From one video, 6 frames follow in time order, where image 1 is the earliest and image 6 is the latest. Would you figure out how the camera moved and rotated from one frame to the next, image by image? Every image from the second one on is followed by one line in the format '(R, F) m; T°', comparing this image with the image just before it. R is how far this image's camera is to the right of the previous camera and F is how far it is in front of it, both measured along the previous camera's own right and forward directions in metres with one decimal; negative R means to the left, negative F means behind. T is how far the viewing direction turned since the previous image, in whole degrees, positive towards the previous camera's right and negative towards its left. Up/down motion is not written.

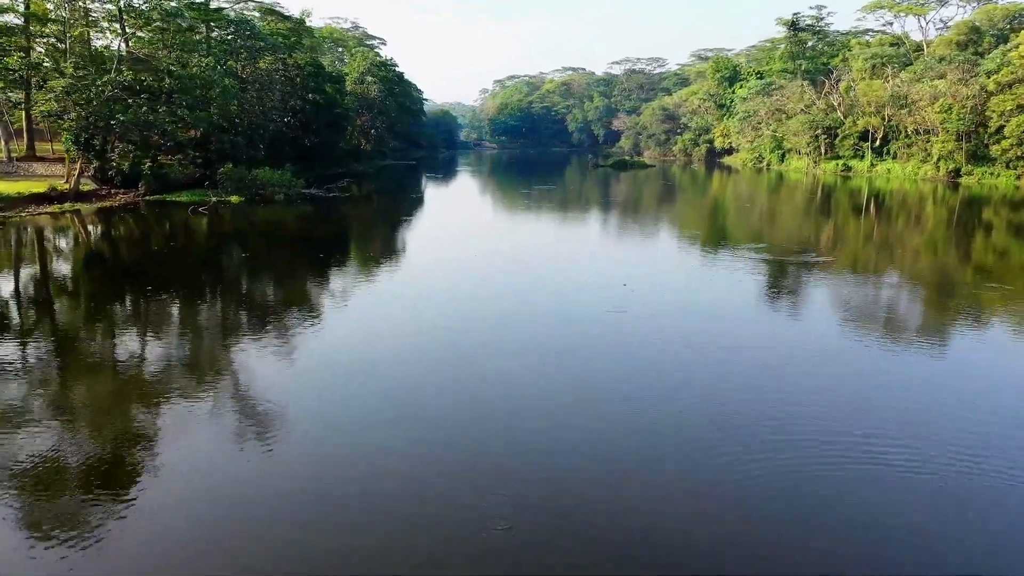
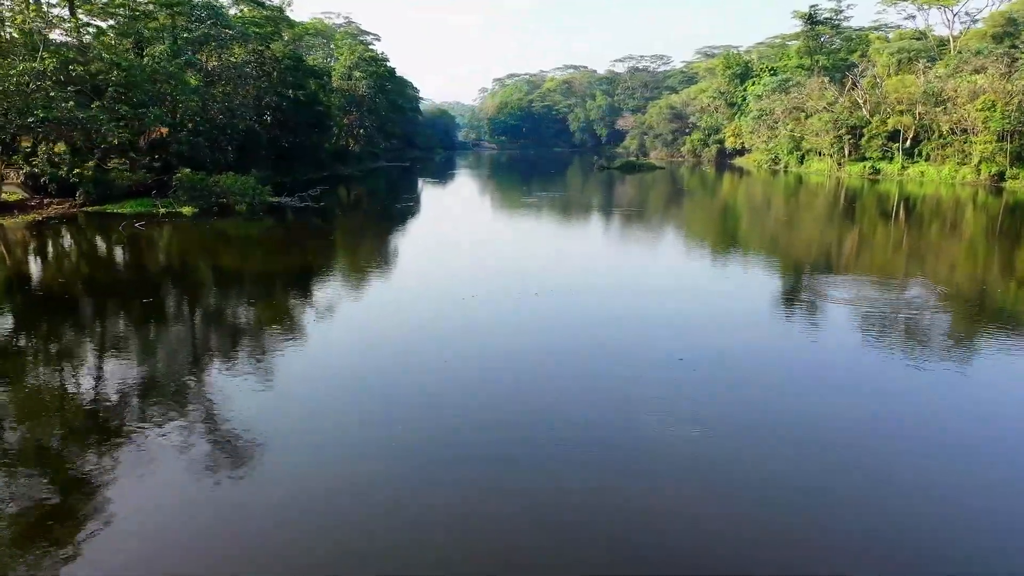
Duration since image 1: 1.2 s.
(0.0, +1.6) m; 0°
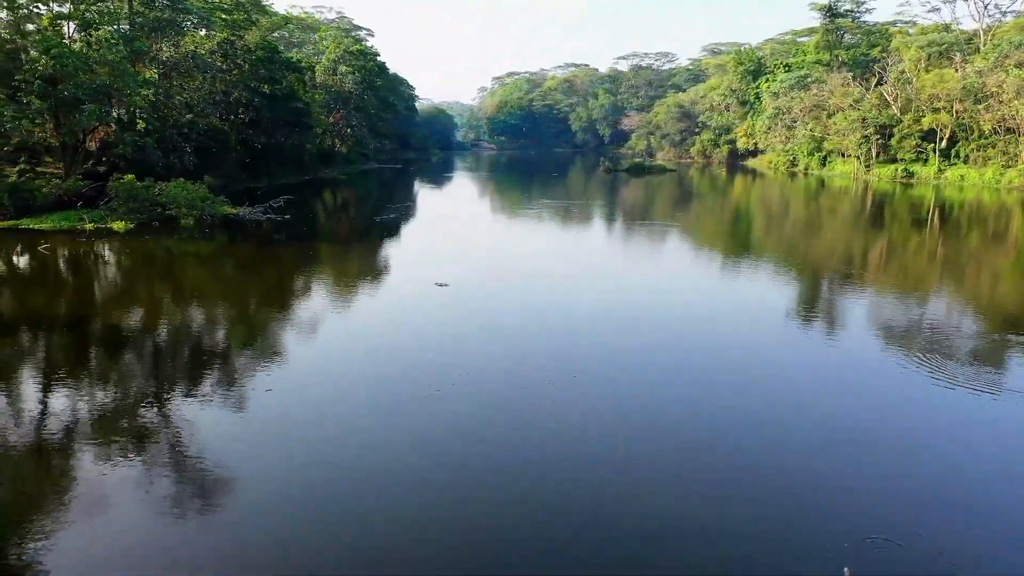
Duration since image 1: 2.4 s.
(0.0, +1.6) m; 0°
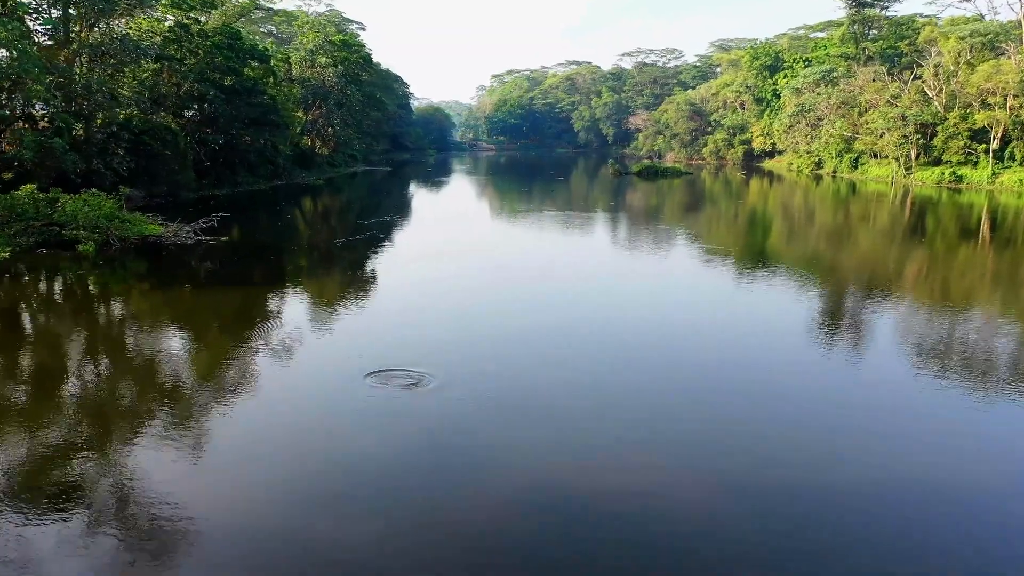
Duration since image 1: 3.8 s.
(0.0, +1.9) m; 0°
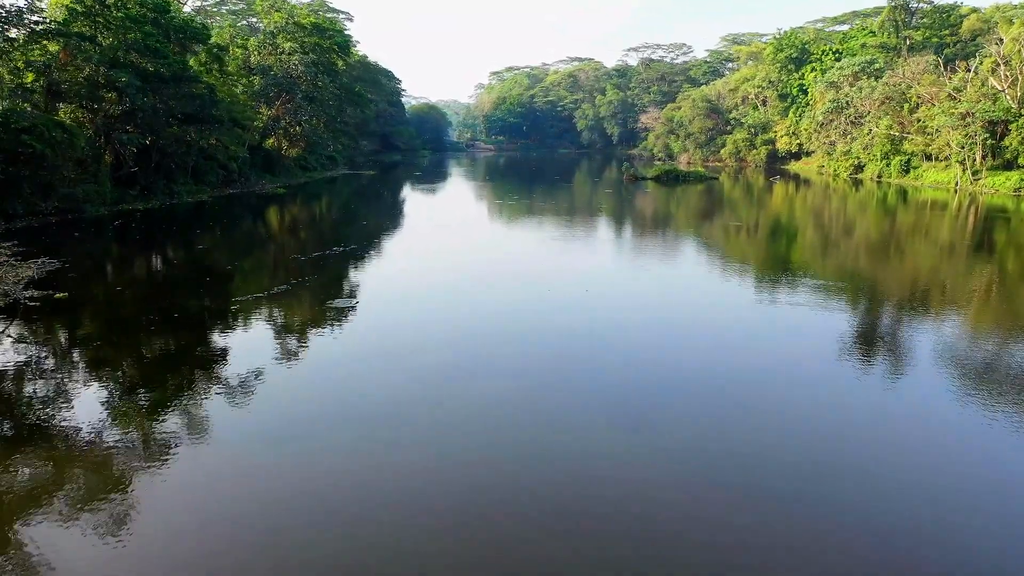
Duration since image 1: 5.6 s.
(0.0, +2.5) m; 0°
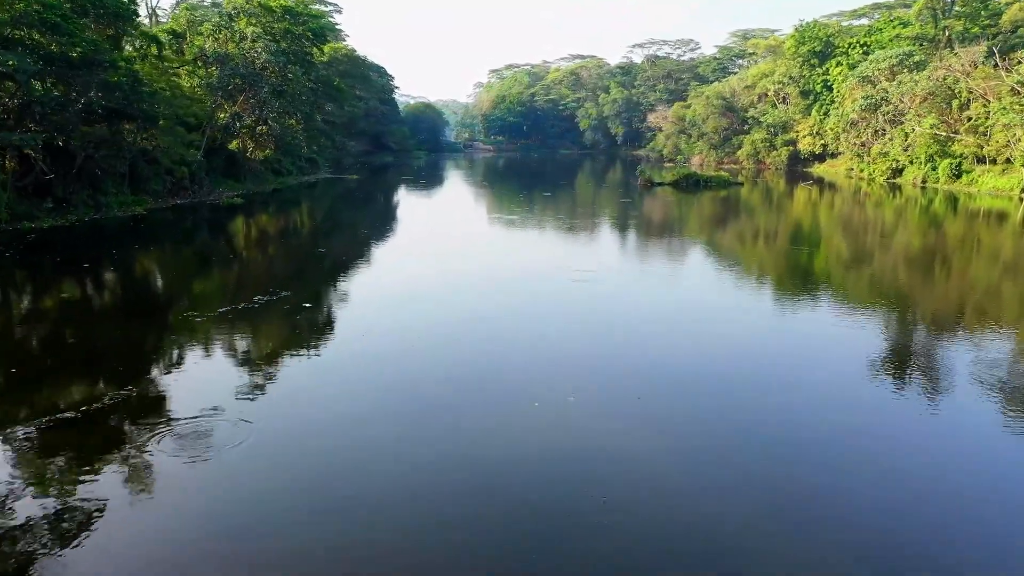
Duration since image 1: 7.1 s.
(0.0, +1.9) m; 0°
